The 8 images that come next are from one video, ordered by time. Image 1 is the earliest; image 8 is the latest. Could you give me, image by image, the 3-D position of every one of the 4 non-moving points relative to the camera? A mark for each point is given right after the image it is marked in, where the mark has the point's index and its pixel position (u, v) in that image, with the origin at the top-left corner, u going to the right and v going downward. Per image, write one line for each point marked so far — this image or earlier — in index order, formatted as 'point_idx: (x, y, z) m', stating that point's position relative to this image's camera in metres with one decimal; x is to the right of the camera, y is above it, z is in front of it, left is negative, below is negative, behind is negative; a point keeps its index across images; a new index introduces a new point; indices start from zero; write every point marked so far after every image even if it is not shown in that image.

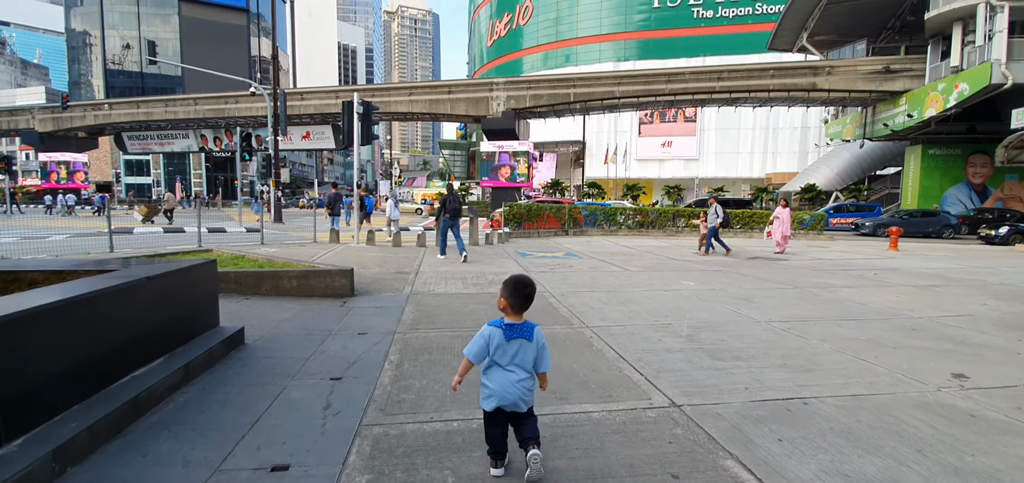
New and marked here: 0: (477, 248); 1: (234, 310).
0: (-1.0, -0.2, +14.8) m
1: (-3.5, -0.9, +6.3) m
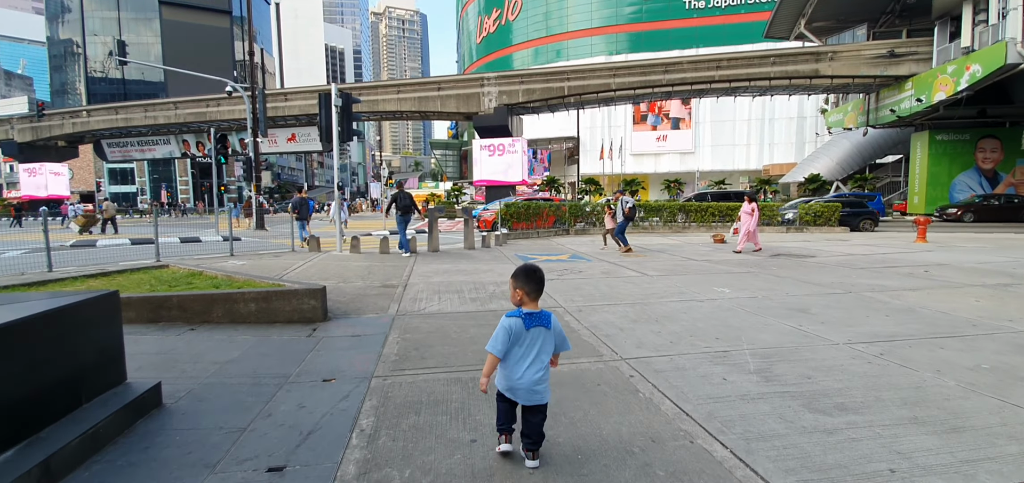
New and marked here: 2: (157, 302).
0: (-1.0, -0.3, +13.4) m
1: (-3.4, -1.1, +4.9) m
2: (-4.2, -0.7, +5.9) m
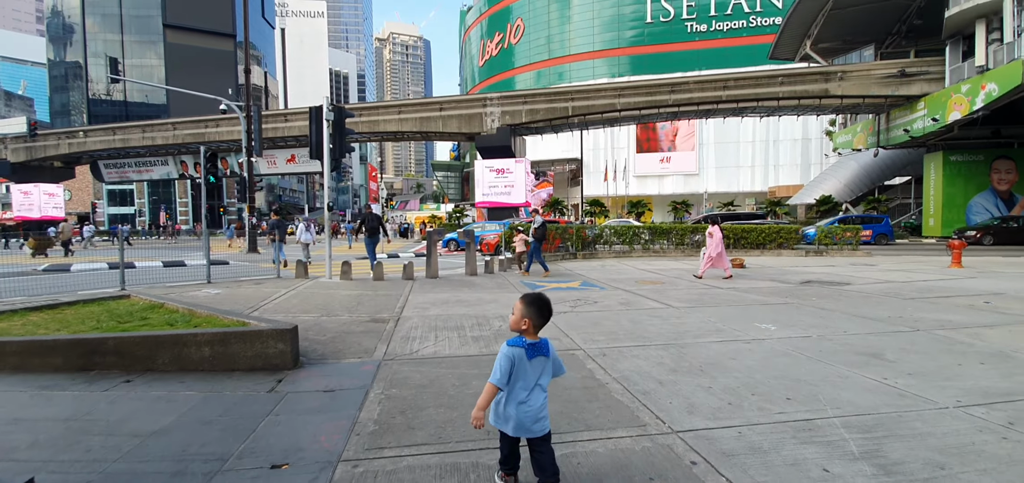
0: (-0.9, -0.9, +12.4) m
1: (-3.3, -1.3, +3.8) m
2: (-4.1, -1.0, +4.8) m
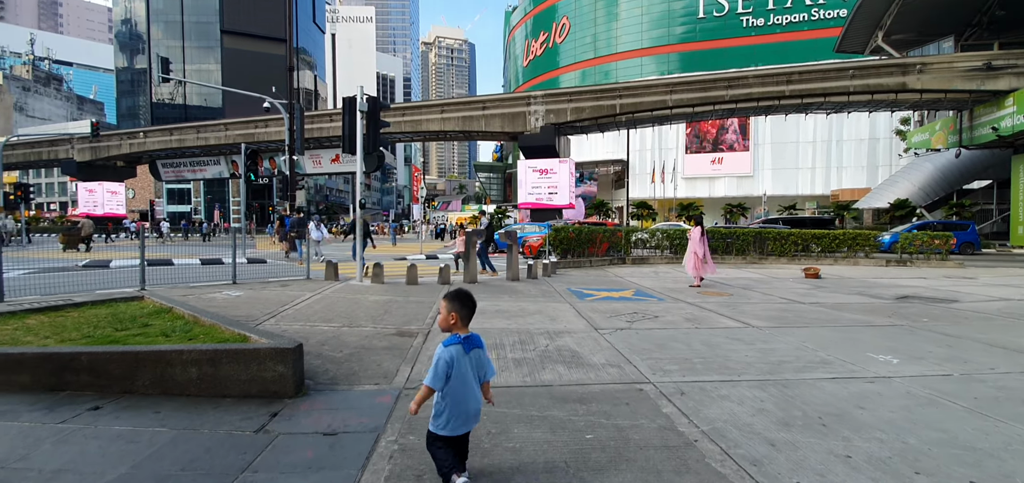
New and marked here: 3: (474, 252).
0: (+0.2, -1.0, +11.3) m
1: (-3.0, -1.3, +3.0) m
2: (-3.7, -1.0, +4.1) m
3: (-0.9, -0.2, +11.2) m
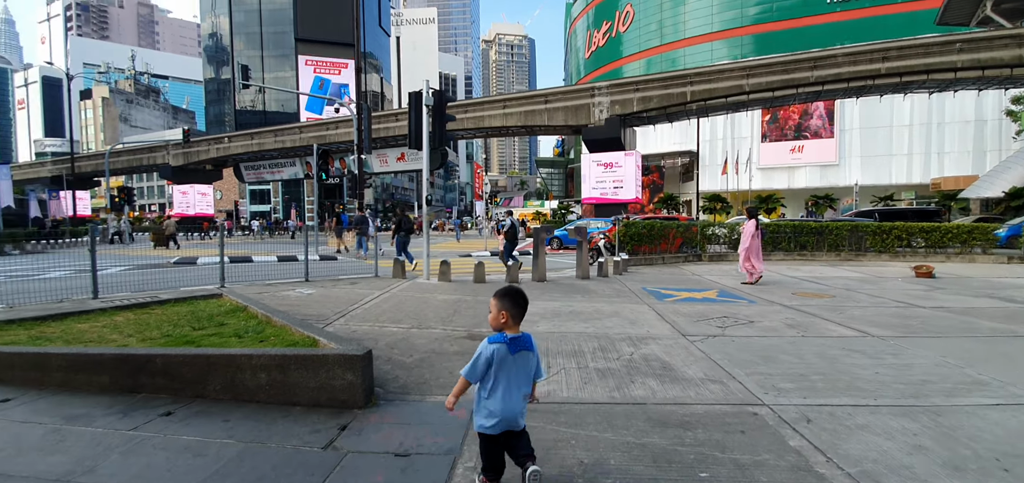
0: (+1.7, -0.9, +10.7) m
1: (-2.4, -1.3, +2.9) m
2: (-3.0, -1.0, +4.0) m
3: (+0.7, -0.1, +10.7) m
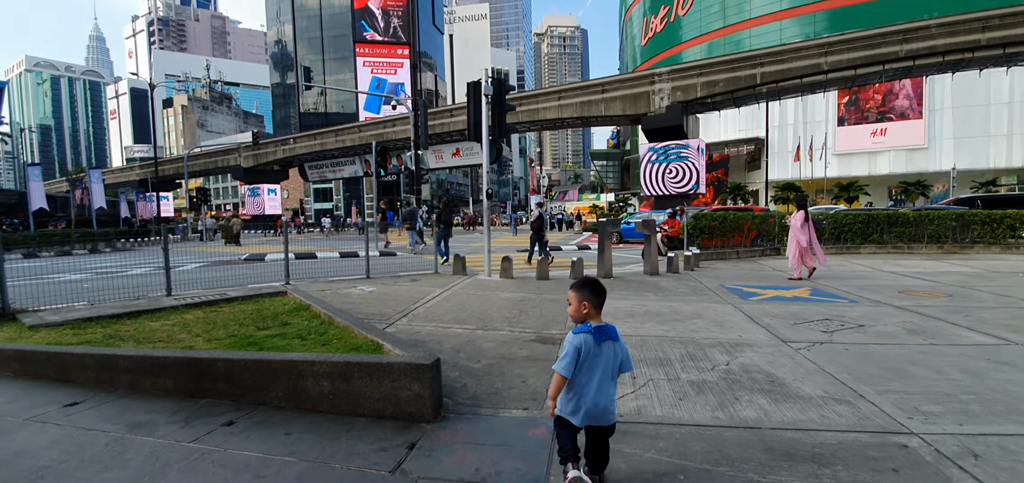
0: (+3.0, -0.8, +10.0) m
1: (-2.0, -1.3, +2.6) m
2: (-2.4, -1.0, +3.8) m
3: (+2.0, 0.0, +10.1) m
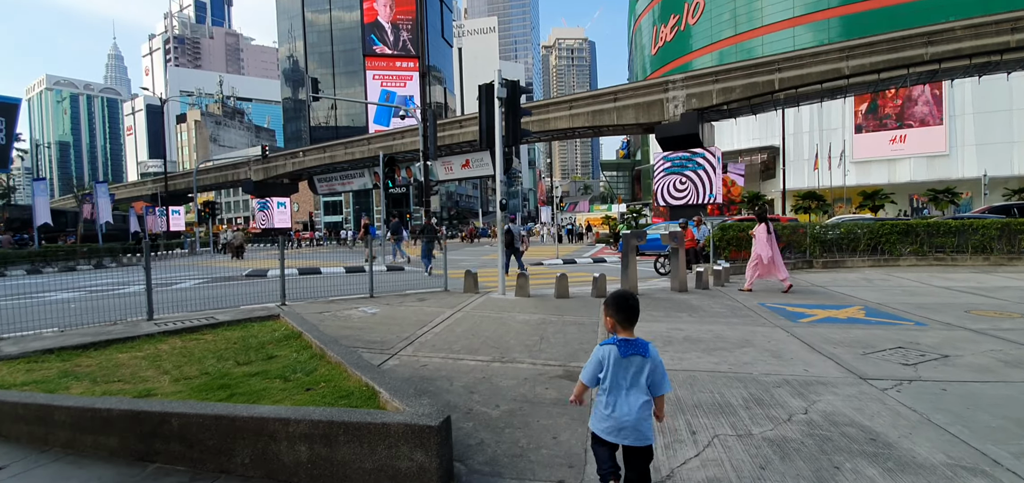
0: (+3.3, -1.0, +9.1) m
1: (-1.8, -1.4, +1.8) m
2: (-2.2, -1.1, +3.1) m
3: (+2.3, -0.3, +9.3) m
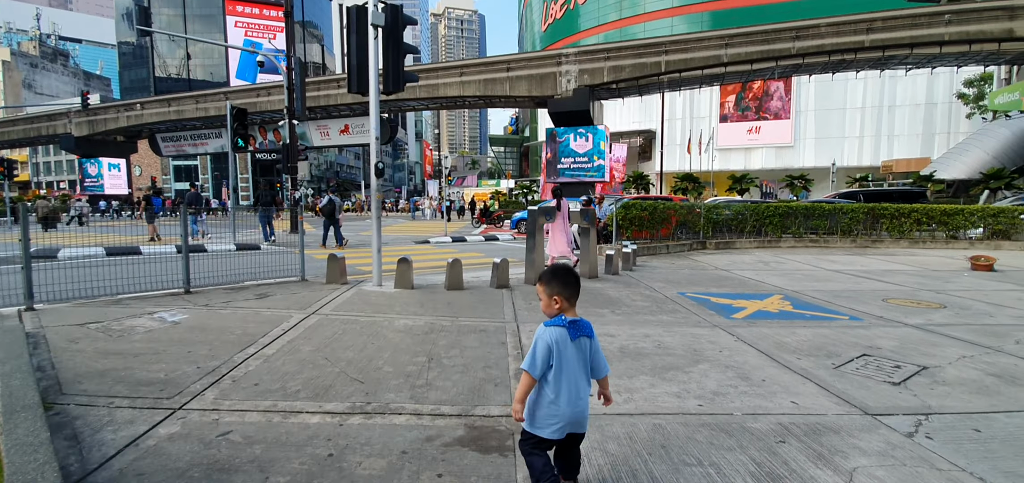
0: (+1.5, -0.7, +7.9) m
1: (-1.9, -1.4, -0.3) m
2: (-2.6, -1.1, +0.8) m
3: (+0.4, 0.0, +7.8) m
